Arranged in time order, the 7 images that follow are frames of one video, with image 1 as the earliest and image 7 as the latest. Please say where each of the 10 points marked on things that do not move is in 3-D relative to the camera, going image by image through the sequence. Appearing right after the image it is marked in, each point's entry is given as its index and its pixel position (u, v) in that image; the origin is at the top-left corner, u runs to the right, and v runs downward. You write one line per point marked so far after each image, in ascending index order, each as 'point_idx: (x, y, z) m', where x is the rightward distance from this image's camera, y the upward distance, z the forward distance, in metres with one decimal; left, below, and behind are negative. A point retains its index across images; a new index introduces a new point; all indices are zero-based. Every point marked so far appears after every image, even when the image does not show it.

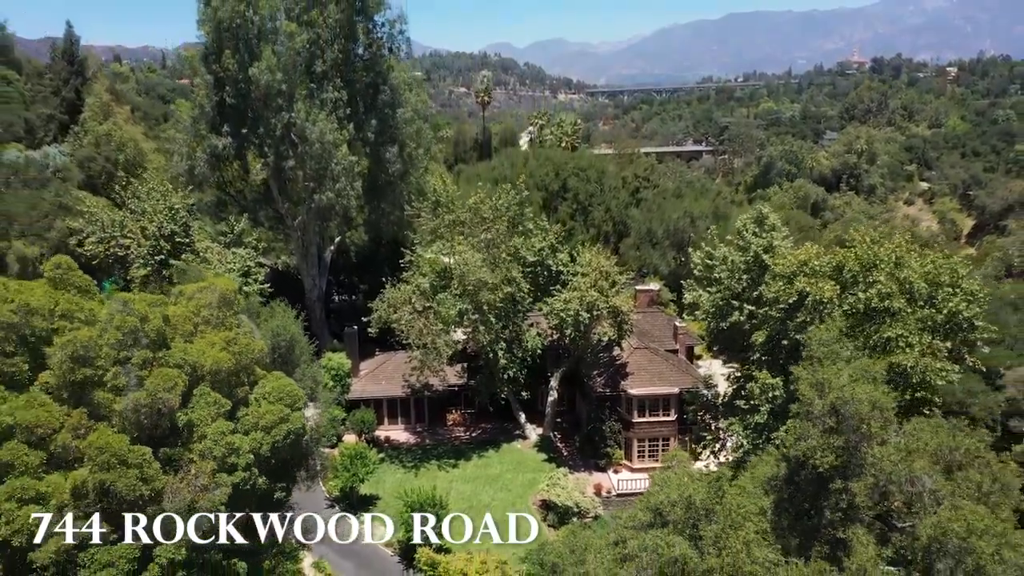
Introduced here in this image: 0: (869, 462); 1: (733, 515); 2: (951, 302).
0: (+5.1, -2.5, +9.9) m
1: (+3.2, -3.2, +10.1) m
2: (+10.8, -0.4, +17.1) m
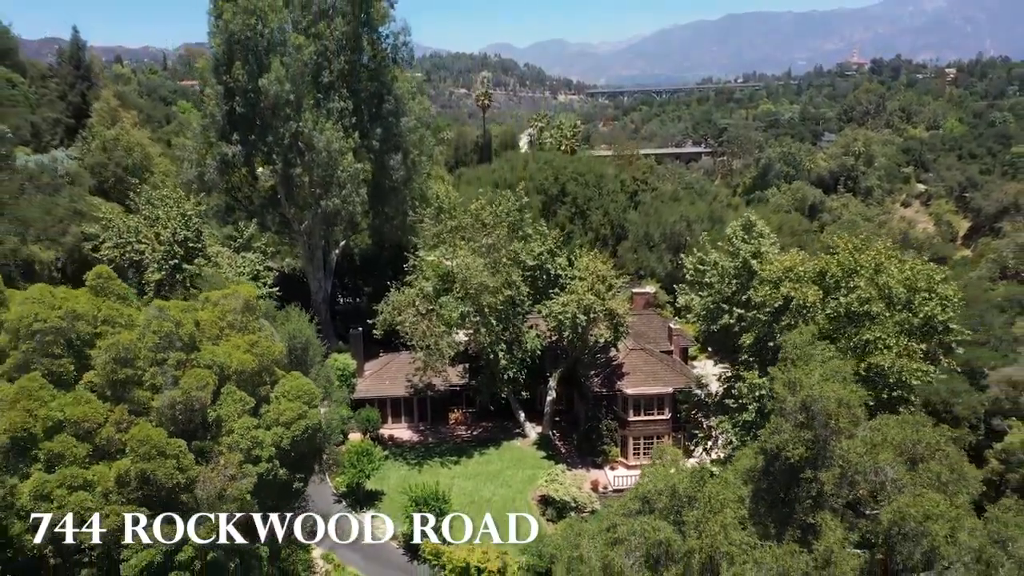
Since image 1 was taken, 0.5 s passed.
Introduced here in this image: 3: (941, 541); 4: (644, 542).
0: (+5.1, -2.6, +10.9) m
1: (+3.2, -3.4, +11.0) m
2: (+10.8, -0.5, +18.1) m
3: (+6.2, -3.7, +10.0) m
4: (+2.0, -3.8, +10.4) m
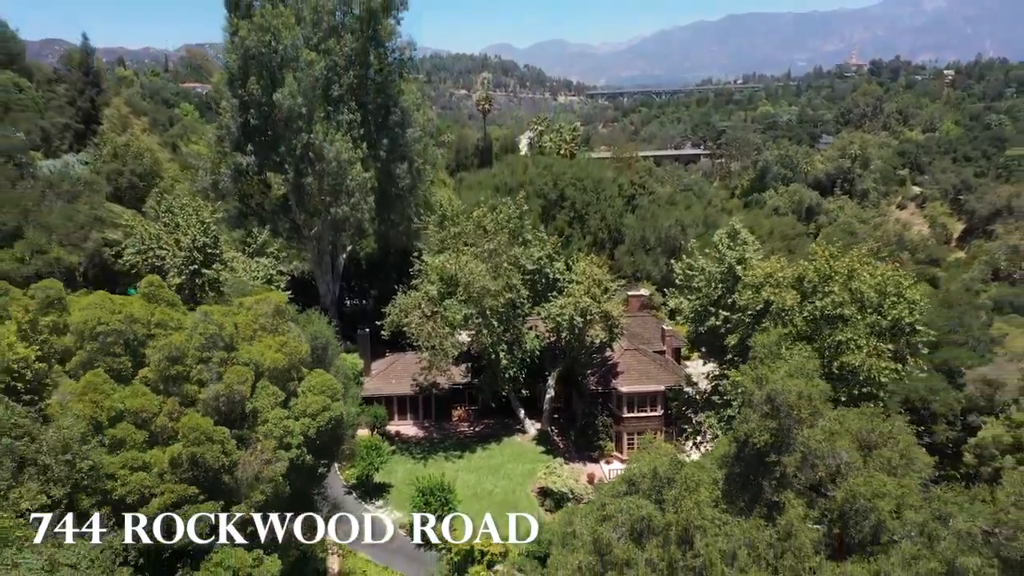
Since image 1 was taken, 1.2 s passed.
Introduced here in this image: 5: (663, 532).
0: (+5.1, -2.7, +12.4) m
1: (+3.2, -3.5, +12.5) m
2: (+10.9, -0.6, +19.6) m
3: (+6.2, -3.8, +11.5) m
4: (+2.0, -4.0, +11.8) m
5: (+2.6, -4.1, +11.6) m
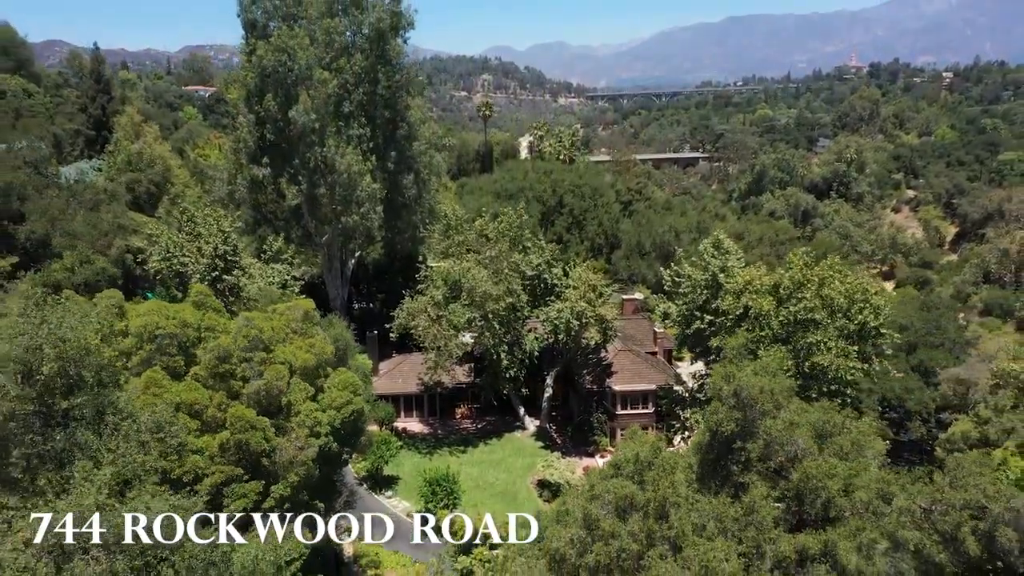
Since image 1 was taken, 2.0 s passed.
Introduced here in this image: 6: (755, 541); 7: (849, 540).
0: (+5.2, -2.9, +14.2) m
1: (+3.2, -3.7, +14.4) m
2: (+10.9, -0.8, +21.4) m
3: (+6.2, -4.0, +13.4) m
4: (+2.0, -4.2, +13.7) m
5: (+2.6, -4.2, +13.5) m
6: (+4.6, -4.8, +13.1) m
7: (+6.3, -4.7, +12.9) m
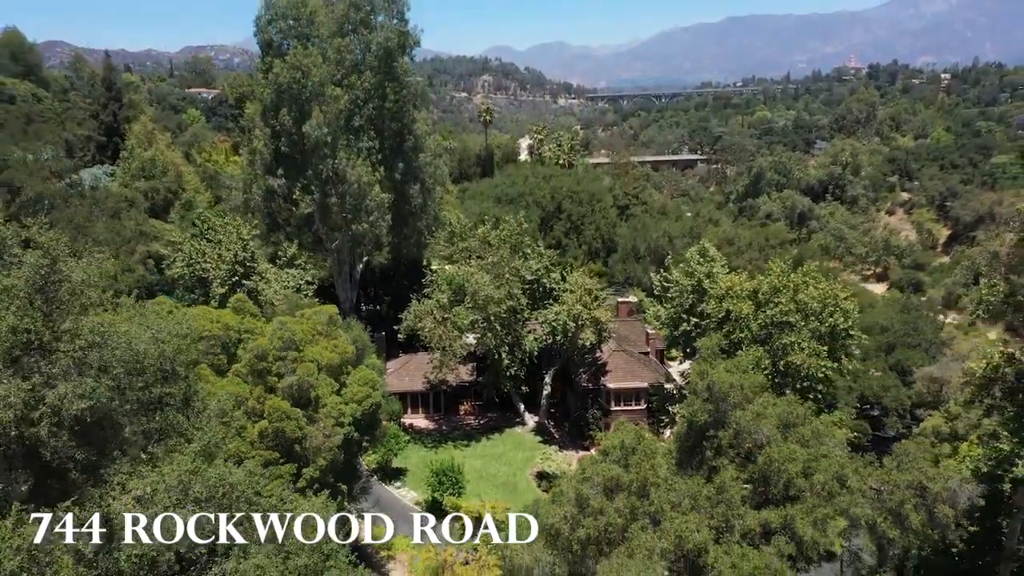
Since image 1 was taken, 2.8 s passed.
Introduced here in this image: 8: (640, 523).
0: (+5.2, -3.1, +16.2) m
1: (+3.2, -3.9, +16.3) m
2: (+10.9, -1.0, +23.4) m
3: (+6.2, -4.2, +15.3) m
4: (+2.1, -4.3, +15.6) m
5: (+2.6, -4.4, +15.4) m
6: (+4.7, -5.0, +15.0) m
7: (+6.4, -4.9, +14.9) m
8: (+2.8, -5.1, +15.0) m
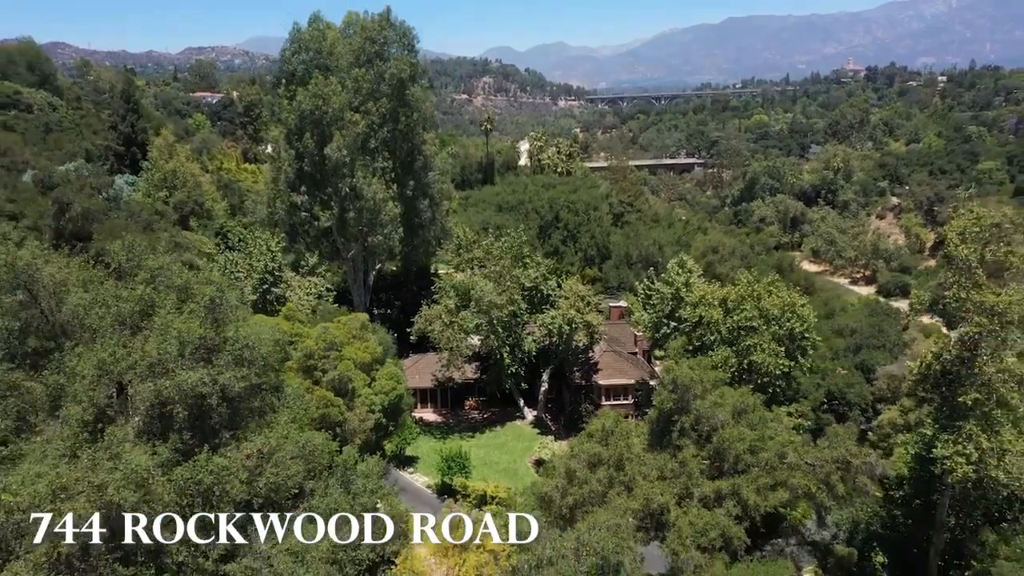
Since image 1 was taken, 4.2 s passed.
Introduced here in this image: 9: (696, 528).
0: (+5.2, -3.4, +19.8) m
1: (+3.3, -4.2, +19.9) m
2: (+10.9, -1.3, +26.9) m
3: (+6.3, -4.5, +18.9) m
4: (+2.1, -4.7, +19.2) m
5: (+2.7, -4.7, +19.0) m
6: (+4.7, -5.3, +18.6) m
7: (+6.4, -5.2, +18.4) m
8: (+2.8, -5.4, +18.5) m
9: (+4.6, -6.1, +17.4) m
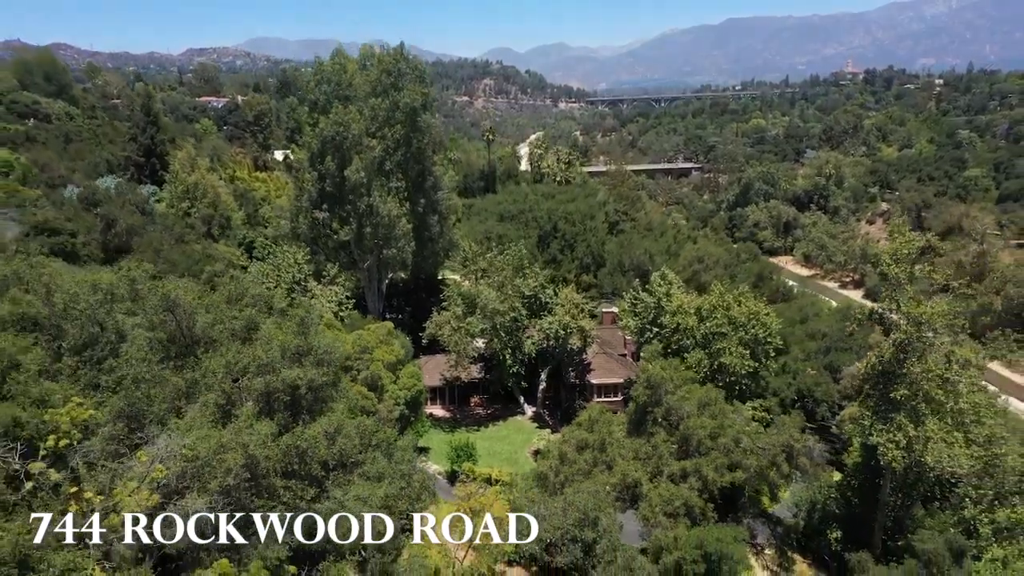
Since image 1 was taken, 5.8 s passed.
0: (+5.3, -3.9, +23.8) m
1: (+3.3, -4.7, +23.9) m
2: (+11.0, -1.8, +31.0) m
3: (+6.3, -5.0, +22.9) m
4: (+2.2, -5.1, +23.2) m
5: (+2.7, -5.2, +23.0) m
6: (+4.8, -5.8, +22.6) m
7: (+6.5, -5.7, +22.4) m
8: (+2.9, -5.9, +22.5) m
9: (+4.7, -6.5, +21.4) m
